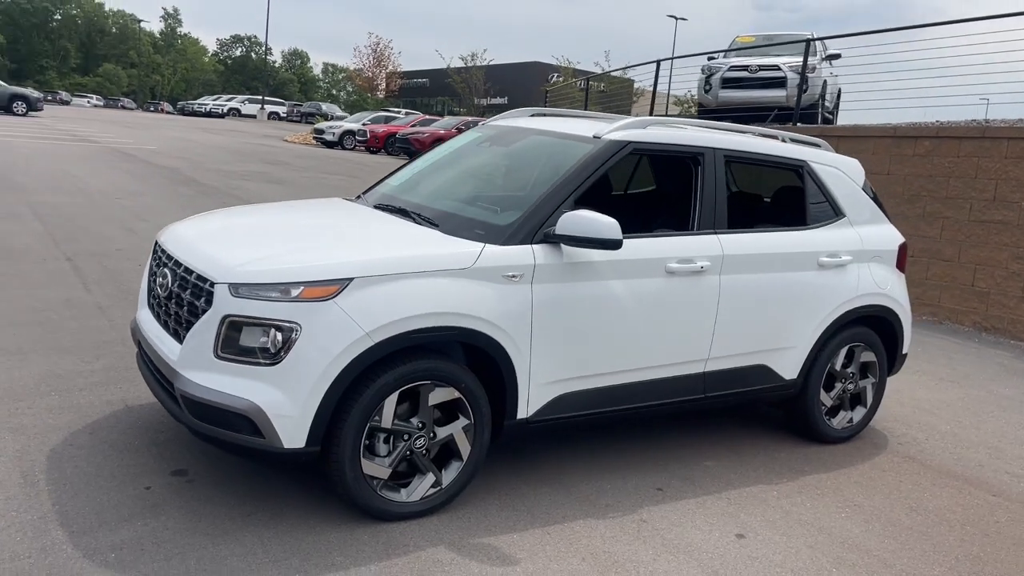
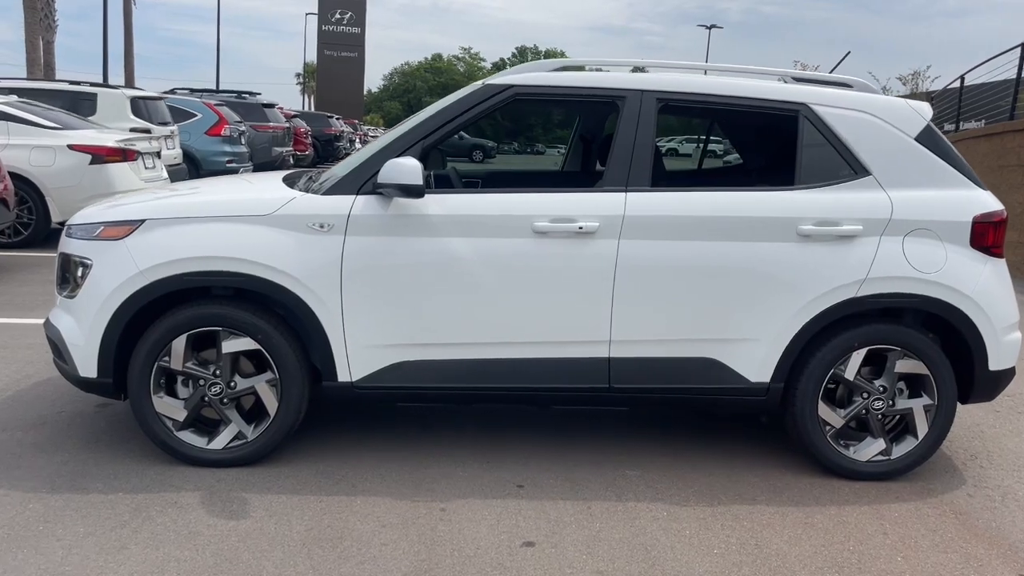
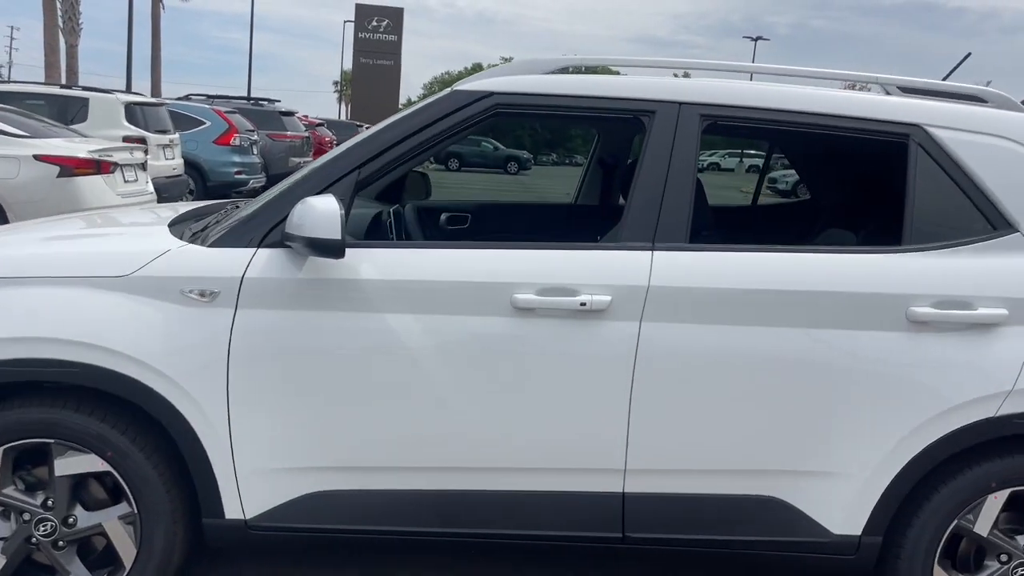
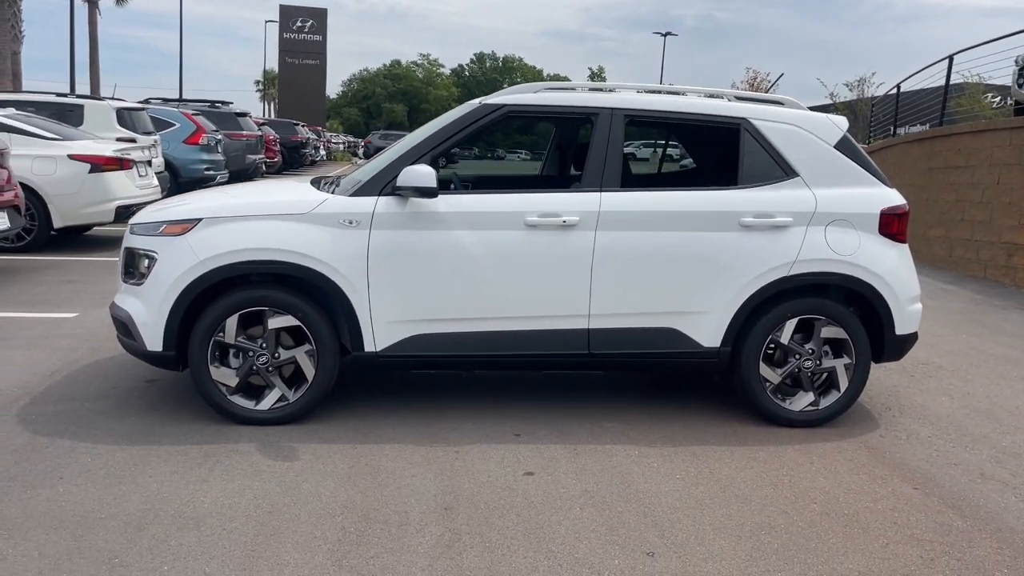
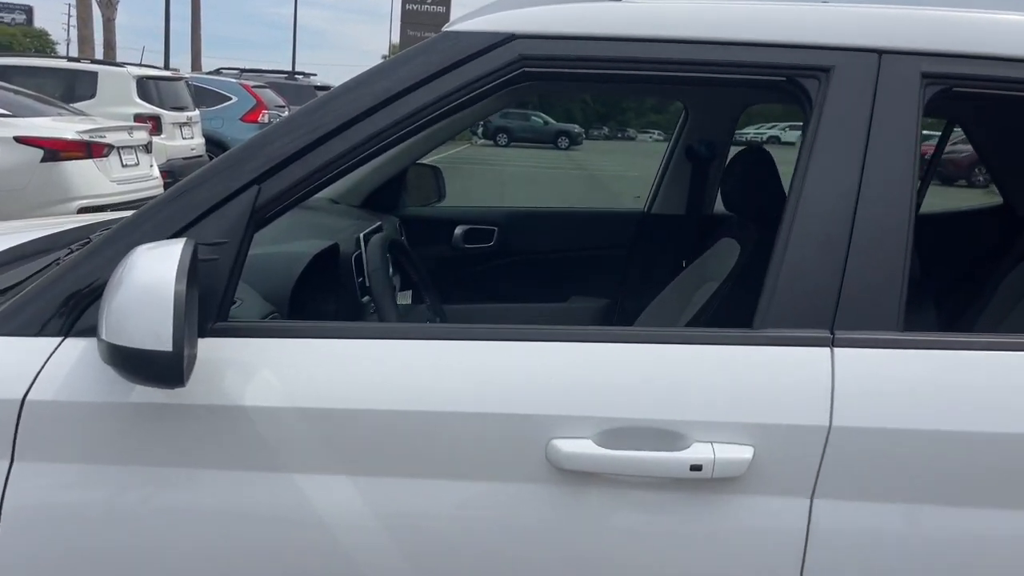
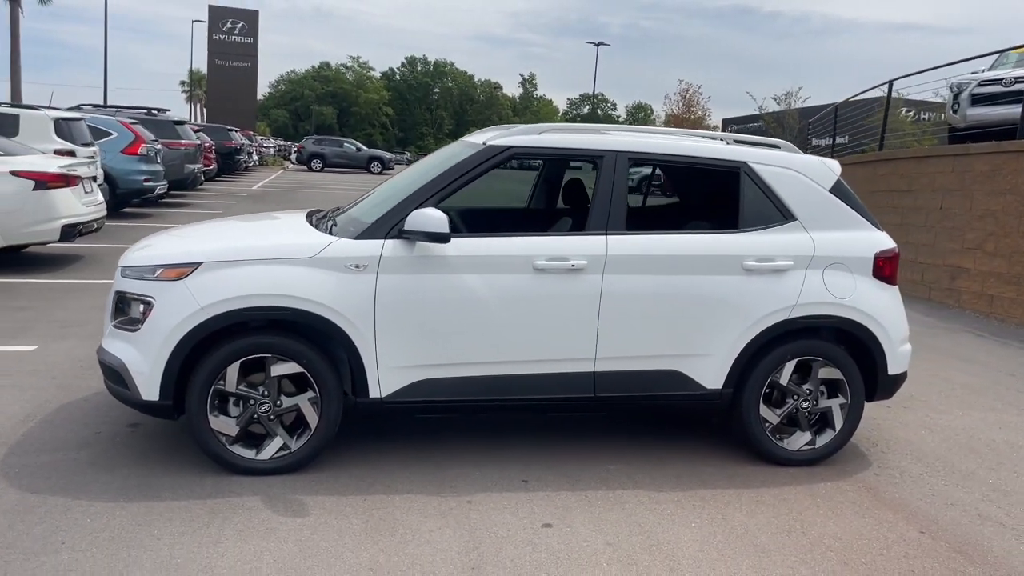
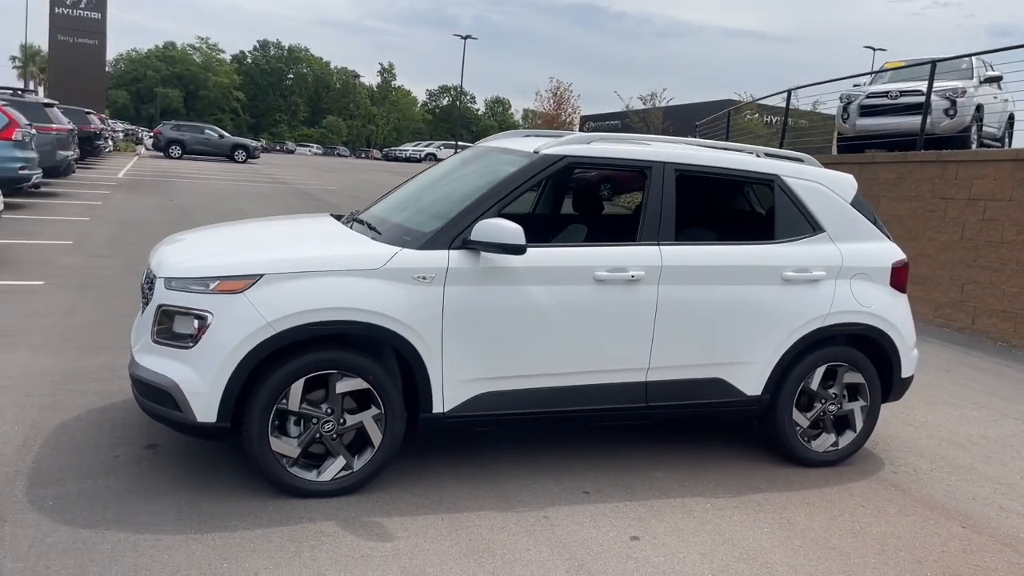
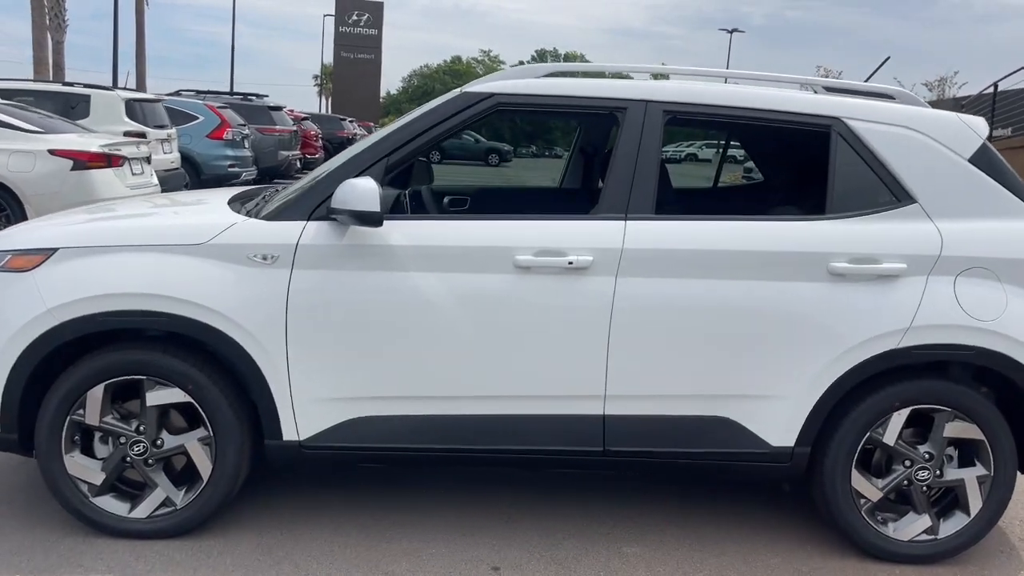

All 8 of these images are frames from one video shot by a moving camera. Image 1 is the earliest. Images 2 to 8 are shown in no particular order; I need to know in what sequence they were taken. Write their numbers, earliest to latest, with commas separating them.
7, 6, 4, 2, 8, 3, 5
